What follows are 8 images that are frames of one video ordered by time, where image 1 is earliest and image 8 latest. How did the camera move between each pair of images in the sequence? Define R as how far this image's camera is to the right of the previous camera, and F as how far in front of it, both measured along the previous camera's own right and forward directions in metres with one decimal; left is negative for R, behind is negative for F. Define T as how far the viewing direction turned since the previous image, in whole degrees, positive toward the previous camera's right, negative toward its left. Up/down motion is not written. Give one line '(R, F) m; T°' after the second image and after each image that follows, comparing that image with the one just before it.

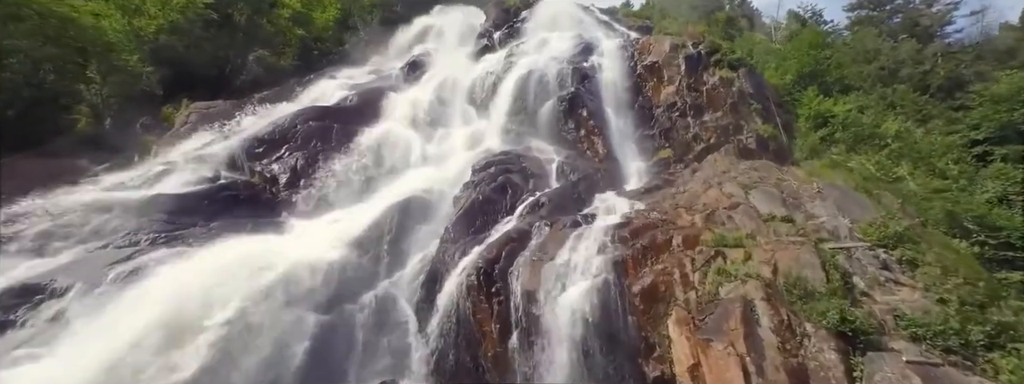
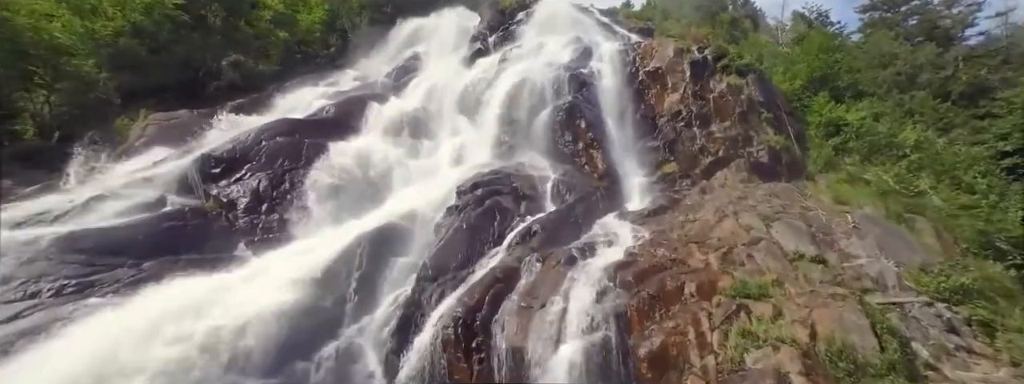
(+0.3, +1.4) m; 0°
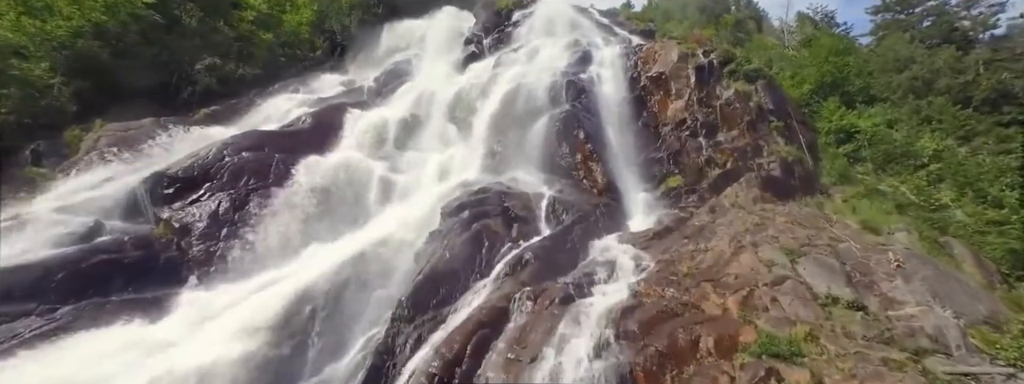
(+0.2, +1.2) m; 0°
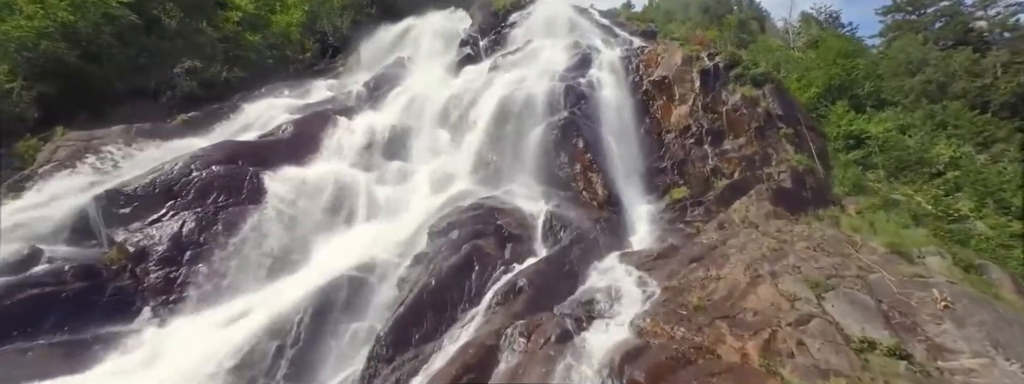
(+0.2, +0.9) m; 0°
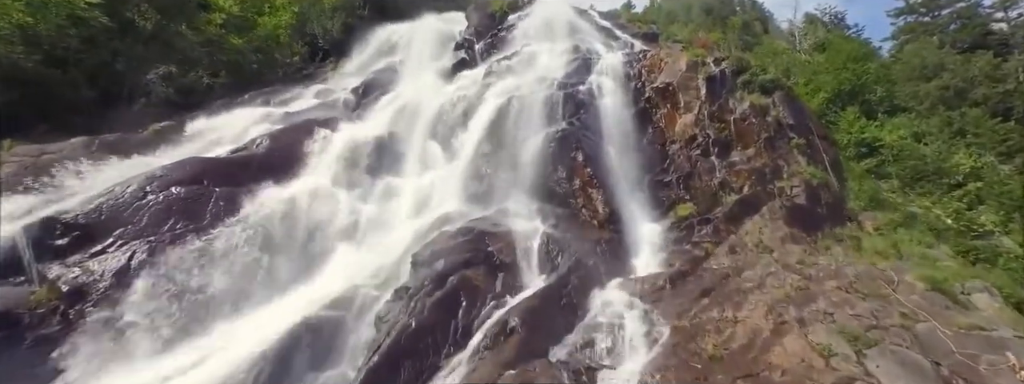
(+0.2, +1.0) m; 0°
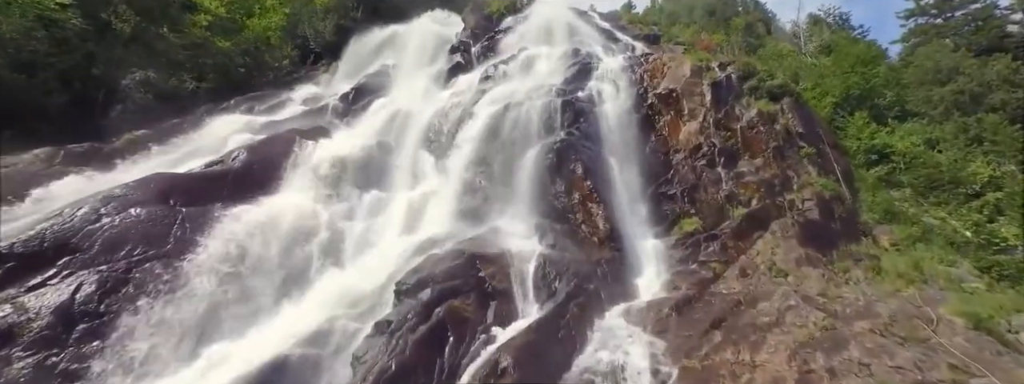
(+0.1, +0.8) m; 0°
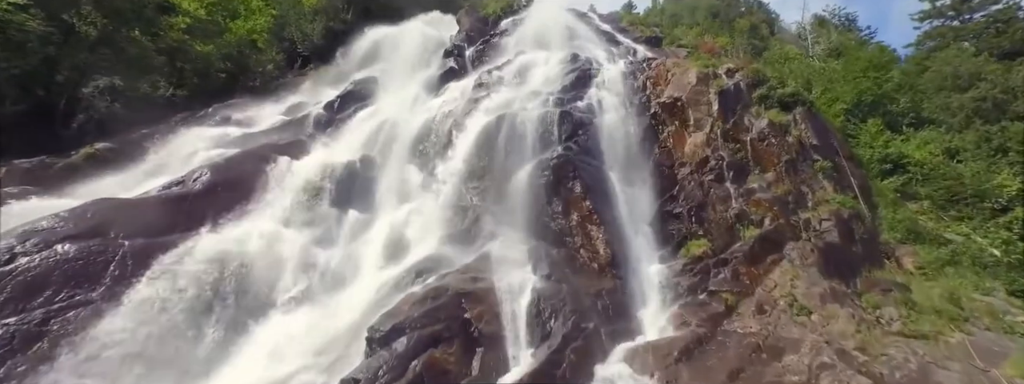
(+0.2, +1.0) m; 0°
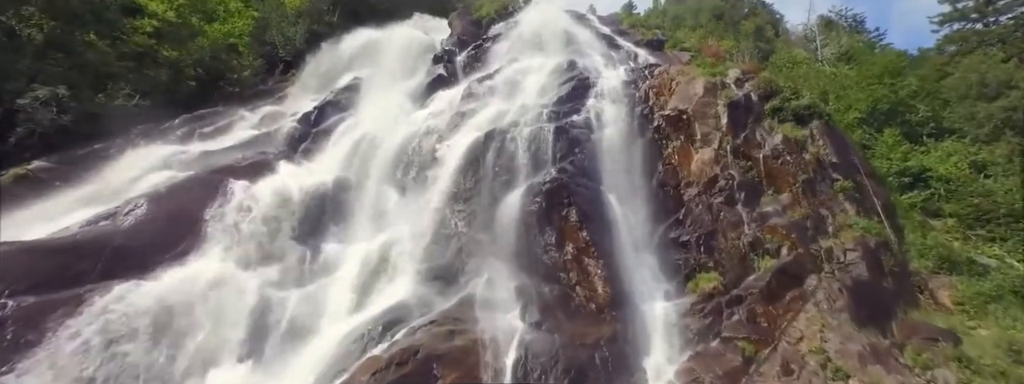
(+0.3, +1.3) m; 0°
